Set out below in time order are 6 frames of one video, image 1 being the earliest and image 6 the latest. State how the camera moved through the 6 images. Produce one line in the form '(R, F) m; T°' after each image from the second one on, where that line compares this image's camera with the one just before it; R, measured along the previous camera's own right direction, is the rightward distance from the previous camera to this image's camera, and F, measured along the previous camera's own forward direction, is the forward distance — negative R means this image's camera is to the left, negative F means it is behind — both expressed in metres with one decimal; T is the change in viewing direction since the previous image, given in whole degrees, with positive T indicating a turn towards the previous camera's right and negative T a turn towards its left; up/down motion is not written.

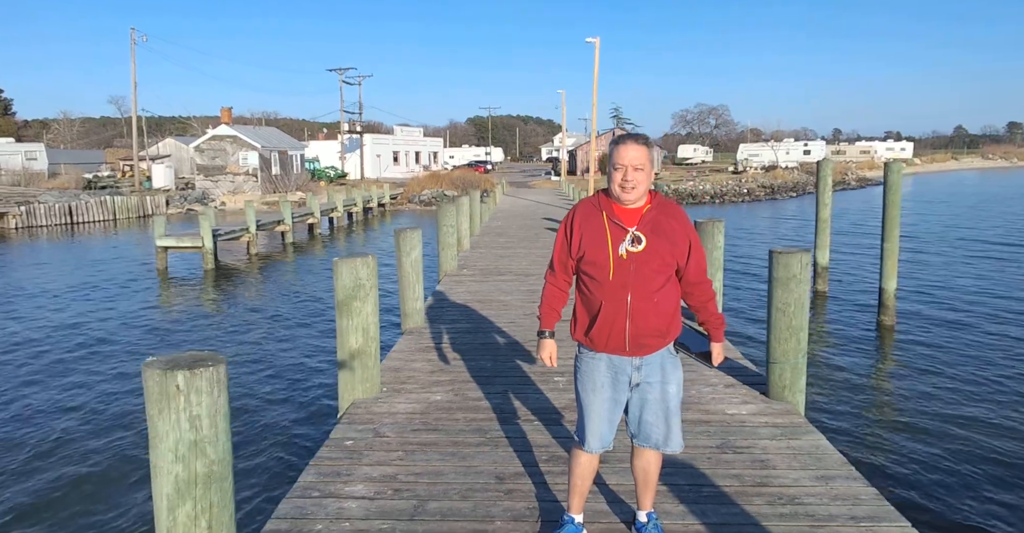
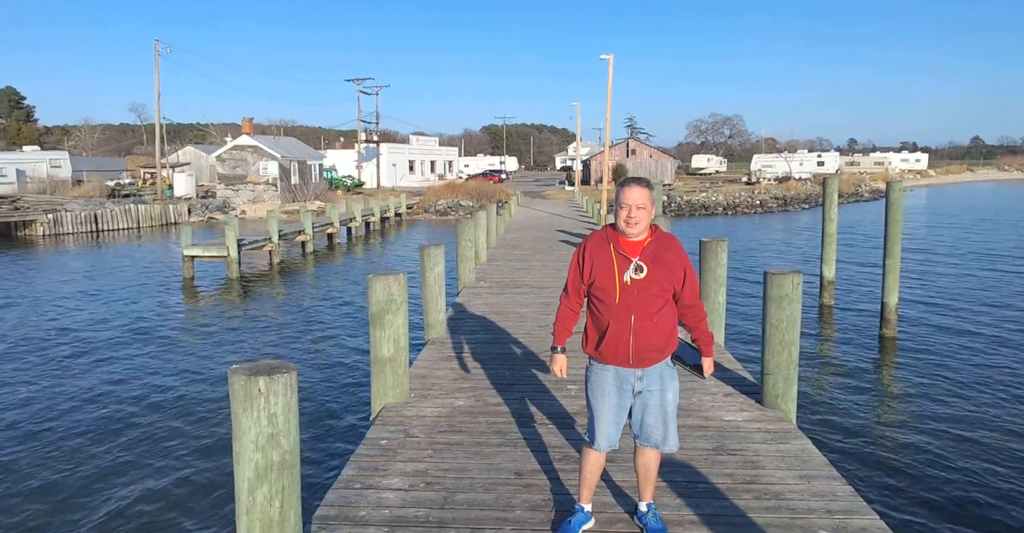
(0.0, -0.4) m; -1°
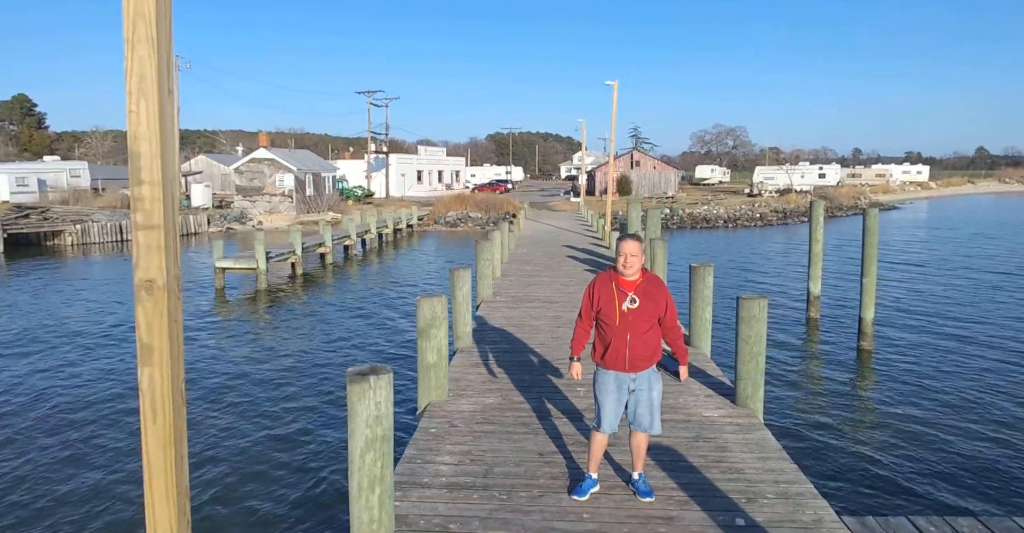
(-0.1, -1.1) m; 0°
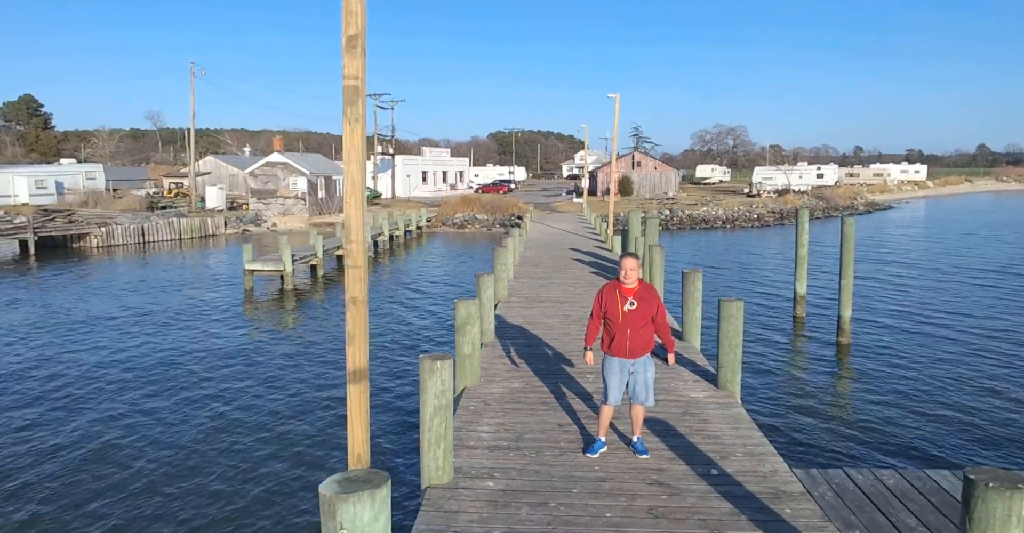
(-0.2, -1.2) m; 0°
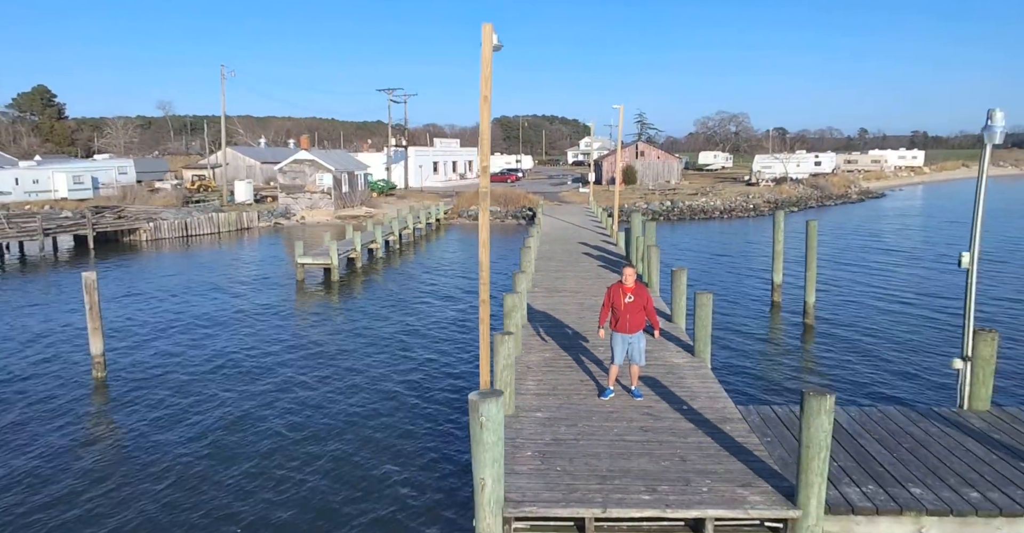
(-0.4, -2.7) m; 0°
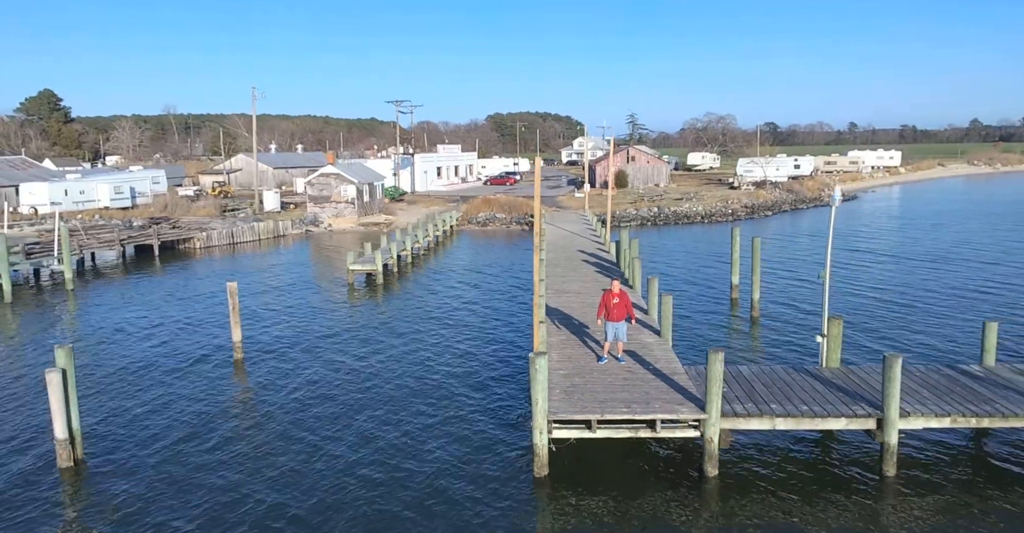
(-0.7, -4.8) m; +1°
